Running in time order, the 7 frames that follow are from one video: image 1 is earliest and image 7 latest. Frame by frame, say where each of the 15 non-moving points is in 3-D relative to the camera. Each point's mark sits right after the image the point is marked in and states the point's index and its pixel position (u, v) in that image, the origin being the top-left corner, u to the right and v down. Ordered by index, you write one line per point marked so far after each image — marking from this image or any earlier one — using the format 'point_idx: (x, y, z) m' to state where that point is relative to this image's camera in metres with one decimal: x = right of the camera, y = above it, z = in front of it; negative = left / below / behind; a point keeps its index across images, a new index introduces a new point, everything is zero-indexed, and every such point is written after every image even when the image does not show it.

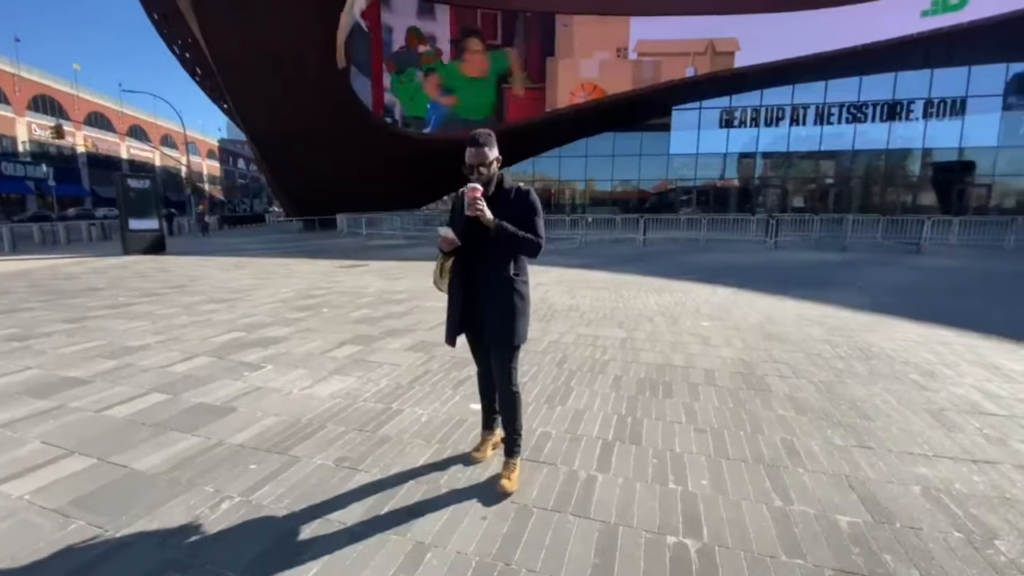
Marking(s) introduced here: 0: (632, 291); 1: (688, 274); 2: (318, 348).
0: (+2.2, 0.0, +8.7) m
1: (+4.1, +0.4, +11.3) m
2: (-2.1, -0.6, +5.0) m
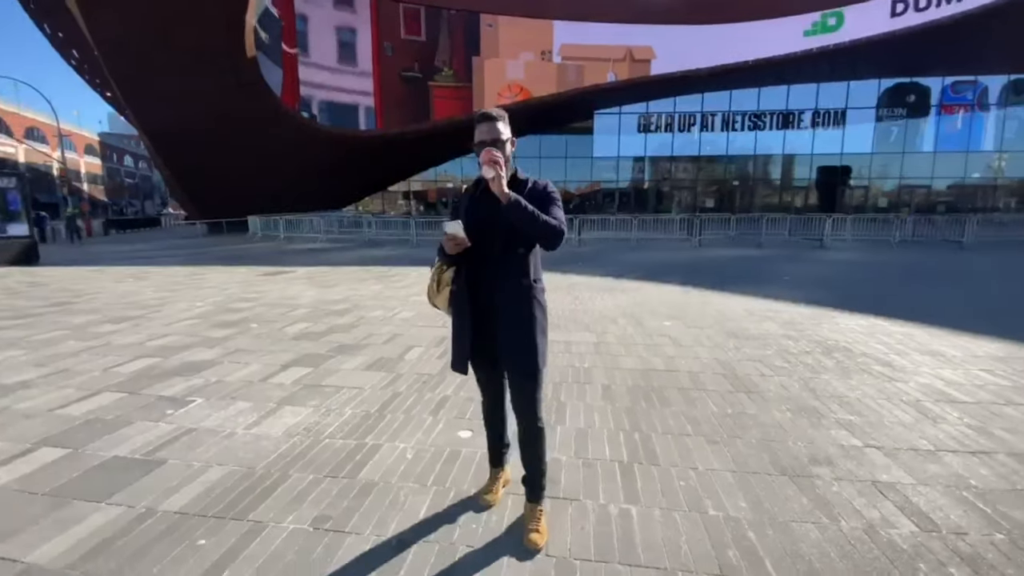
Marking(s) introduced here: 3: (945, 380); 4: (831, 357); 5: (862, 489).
0: (+1.4, -0.1, +8.6) m
1: (+2.7, +0.5, +11.4) m
2: (-2.3, -0.8, +4.3) m
3: (+3.9, -0.8, +4.3) m
4: (+3.3, -0.7, +4.9) m
5: (+1.9, -1.1, +2.6) m
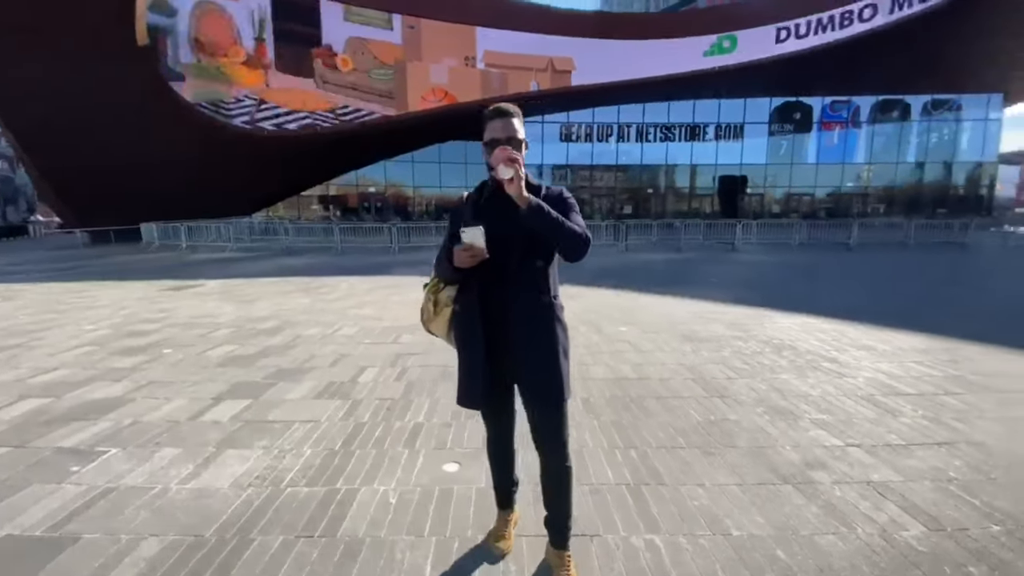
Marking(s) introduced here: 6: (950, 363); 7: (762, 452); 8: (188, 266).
0: (+0.4, -0.2, +8.4) m
1: (+1.3, +0.3, +11.5) m
2: (-2.5, -0.9, +3.6) m
3: (+3.6, -0.8, +4.6) m
4: (+2.9, -0.7, +5.2) m
5: (+2.0, -1.1, +2.7) m
6: (+4.4, -0.7, +4.9) m
7: (+1.6, -1.1, +3.1) m
8: (-9.3, +0.6, +13.7) m
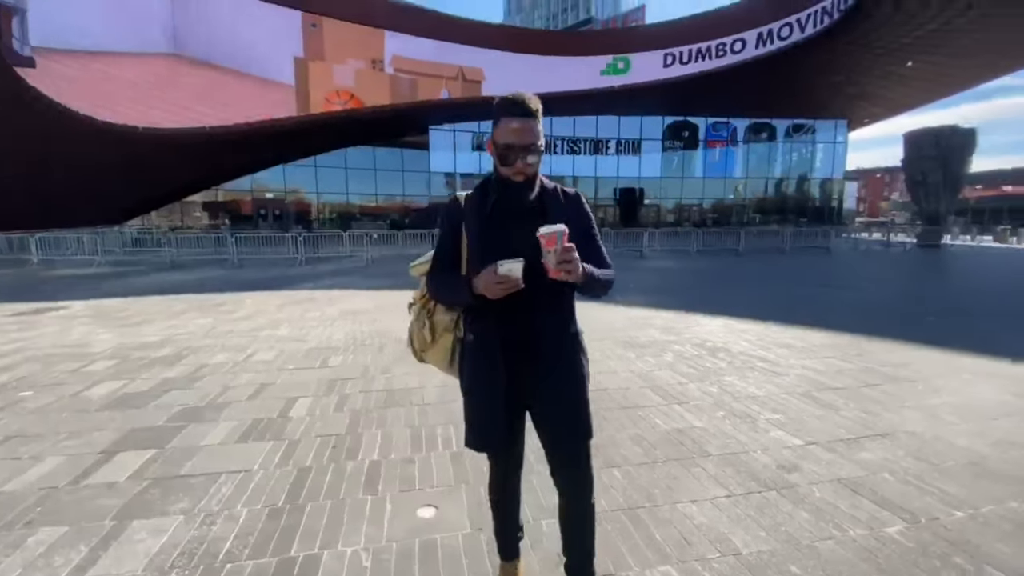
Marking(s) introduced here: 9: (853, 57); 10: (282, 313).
0: (-0.8, -0.4, +8.1) m
1: (-0.5, +0.1, +11.3) m
2: (-2.7, -1.1, +2.8) m
3: (+3.1, -0.8, +4.9) m
4: (+2.4, -0.8, +5.4) m
5: (+1.9, -1.2, +2.7) m
6: (+3.9, -0.8, +5.4) m
7: (+1.5, -1.1, +3.1) m
8: (-11.4, +0.1, +11.4) m
9: (+12.3, +8.5, +17.5) m
10: (-3.7, -0.4, +7.6) m
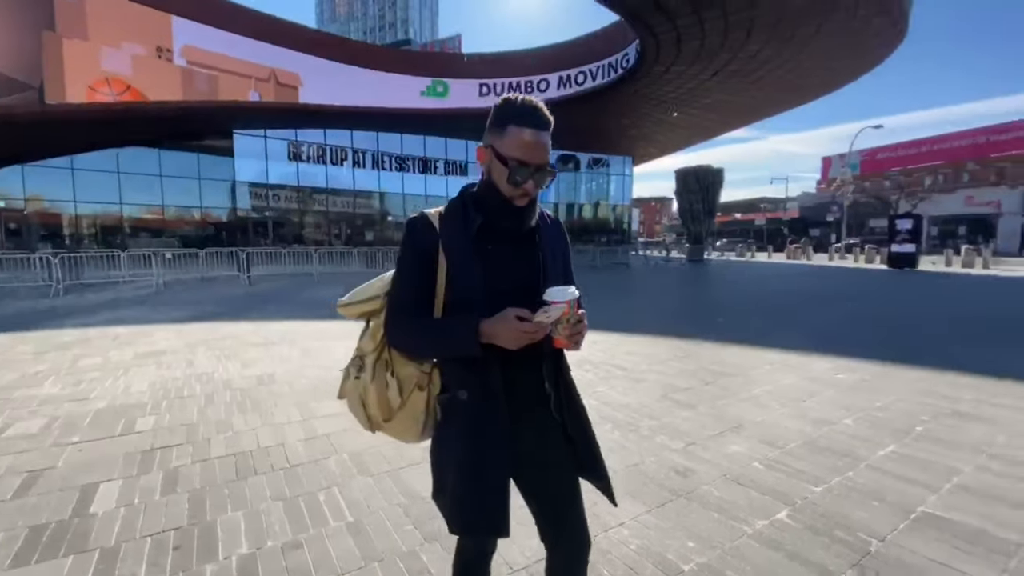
0: (-3.1, -0.8, +7.1) m
1: (-3.9, -0.4, +10.2) m
2: (-2.9, -1.3, +1.5) m
3: (+1.7, -1.0, +5.5) m
4: (+0.9, -1.0, +5.7) m
5: (+1.4, -1.3, +3.0) m
6: (+2.3, -0.9, +6.2) m
7: (+0.9, -1.2, +3.2) m
8: (-14.1, -0.8, +6.4) m
9: (+5.4, +8.0, +20.8) m
10: (-5.6, -0.9, +5.6) m
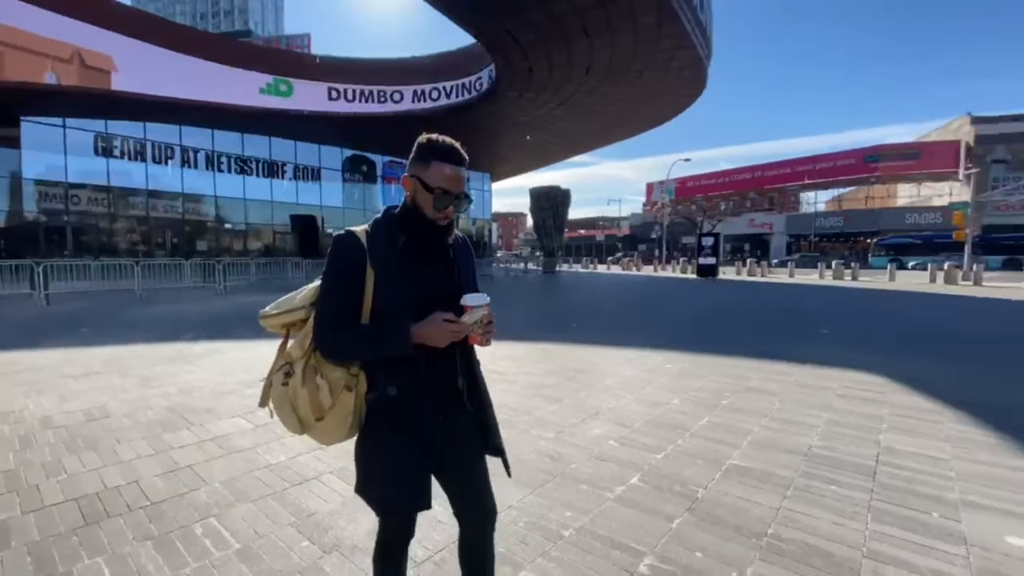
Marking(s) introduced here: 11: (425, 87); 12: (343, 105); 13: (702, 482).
0: (-4.8, -1.0, +6.2) m
1: (-6.6, -0.8, +8.9) m
2: (-3.0, -1.4, +0.8) m
3: (+0.2, -1.1, +6.1) m
4: (-0.7, -1.1, +5.9) m
5: (+0.6, -1.3, +3.6) m
6: (+0.5, -1.0, +6.9) m
7: (+0.1, -1.3, +3.6) m
8: (-15.2, -1.2, +2.3) m
9: (-0.9, +7.6, +21.9) m
10: (-6.8, -1.1, +4.0) m
11: (-3.7, +8.0, +18.9) m
12: (-6.7, +7.1, +18.2) m
13: (+1.3, -1.3, +3.2) m
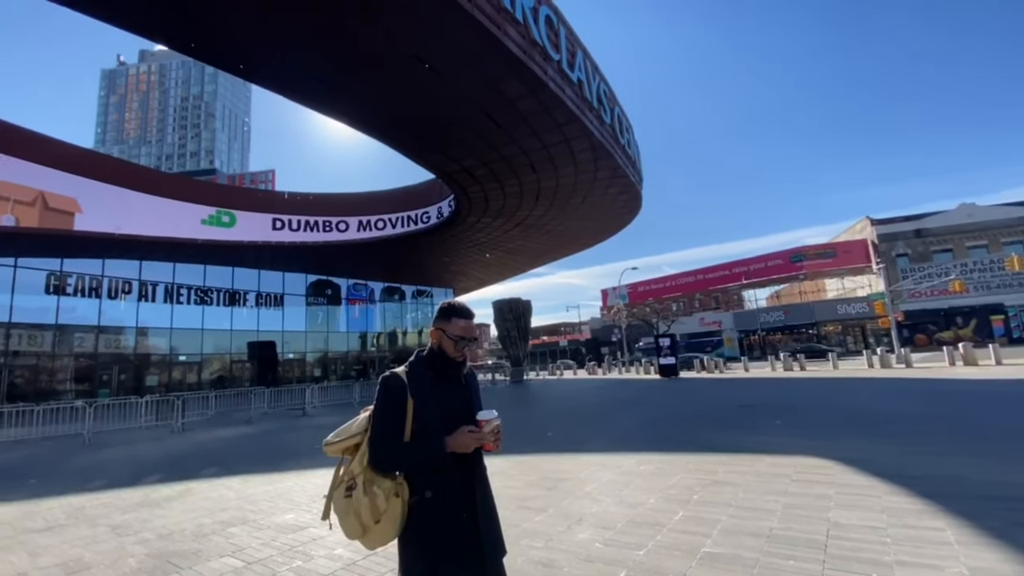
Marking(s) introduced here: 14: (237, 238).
0: (-5.1, -2.9, +6.0) m
1: (-7.0, -3.3, +8.5) m
2: (-2.8, -1.9, +0.8) m
3: (0.0, -2.6, +6.3) m
4: (-0.9, -2.7, +6.1) m
5: (+0.6, -2.2, +3.8) m
6: (+0.2, -2.7, +7.1) m
7: (0.0, -2.3, +3.8) m
8: (-15.1, -2.7, +1.3) m
9: (-2.9, +2.0, +23.5) m
10: (-6.9, -2.6, +3.7) m
11: (-5.4, +3.0, +20.5) m
12: (-8.3, +2.1, +19.3) m
13: (+1.3, -2.1, +3.5) m
14: (-10.3, +1.9, +18.2) m
